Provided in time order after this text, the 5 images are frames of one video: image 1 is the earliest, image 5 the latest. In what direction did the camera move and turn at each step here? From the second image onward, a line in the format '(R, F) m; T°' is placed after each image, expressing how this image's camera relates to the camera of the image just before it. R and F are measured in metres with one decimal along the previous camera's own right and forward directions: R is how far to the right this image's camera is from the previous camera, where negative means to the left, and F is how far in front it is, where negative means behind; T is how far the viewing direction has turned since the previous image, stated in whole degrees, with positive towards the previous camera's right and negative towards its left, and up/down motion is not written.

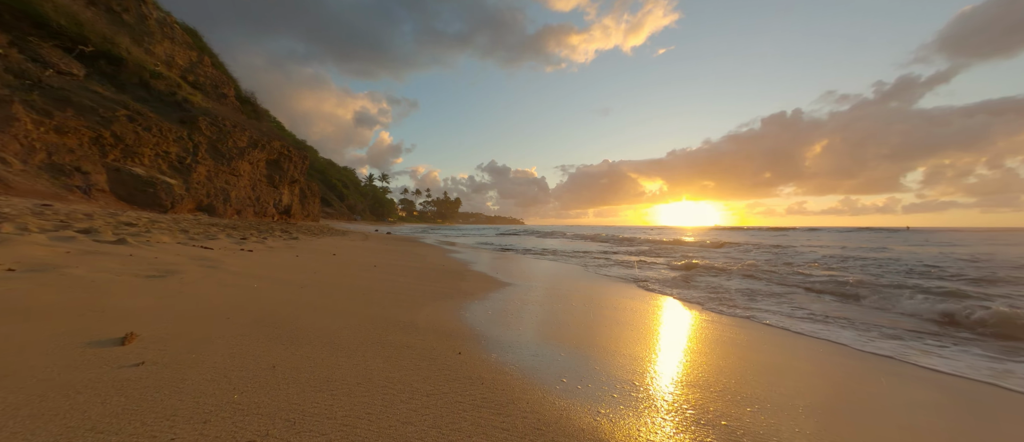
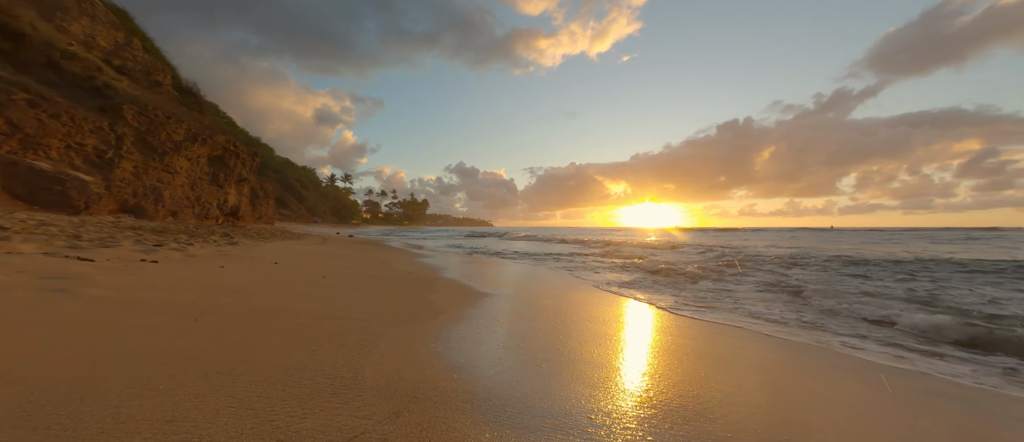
(-0.1, +0.5) m; +5°
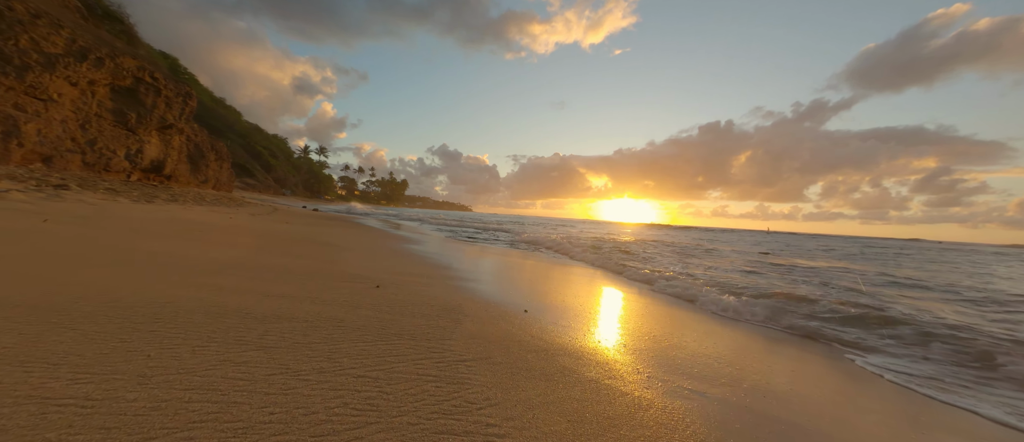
(-0.8, +2.8) m; +3°
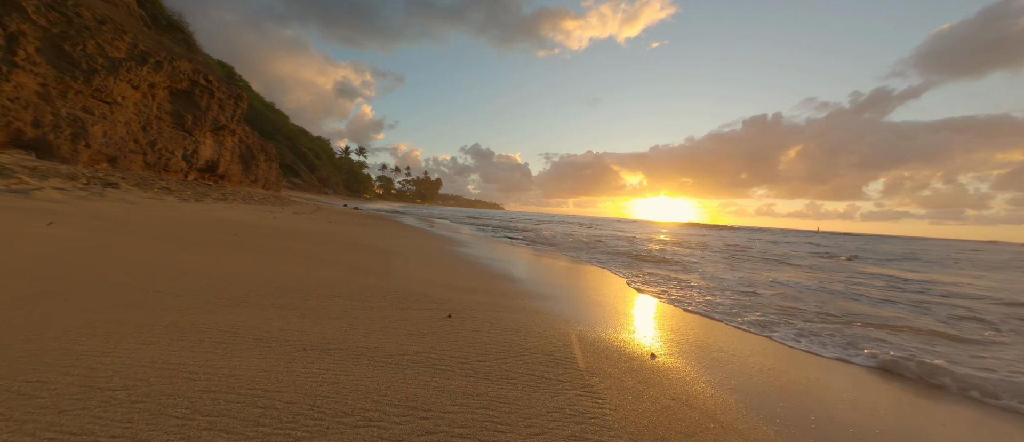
(-0.4, +0.5) m; -5°
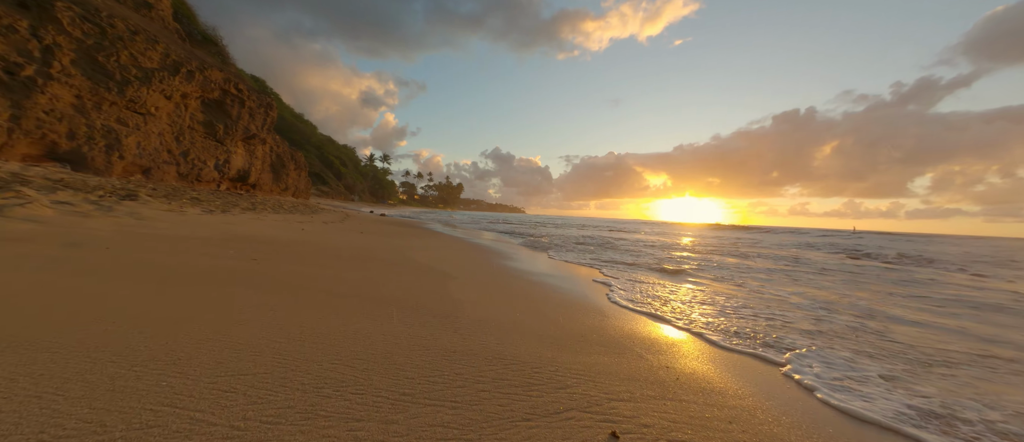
(-0.4, +0.6) m; -3°
